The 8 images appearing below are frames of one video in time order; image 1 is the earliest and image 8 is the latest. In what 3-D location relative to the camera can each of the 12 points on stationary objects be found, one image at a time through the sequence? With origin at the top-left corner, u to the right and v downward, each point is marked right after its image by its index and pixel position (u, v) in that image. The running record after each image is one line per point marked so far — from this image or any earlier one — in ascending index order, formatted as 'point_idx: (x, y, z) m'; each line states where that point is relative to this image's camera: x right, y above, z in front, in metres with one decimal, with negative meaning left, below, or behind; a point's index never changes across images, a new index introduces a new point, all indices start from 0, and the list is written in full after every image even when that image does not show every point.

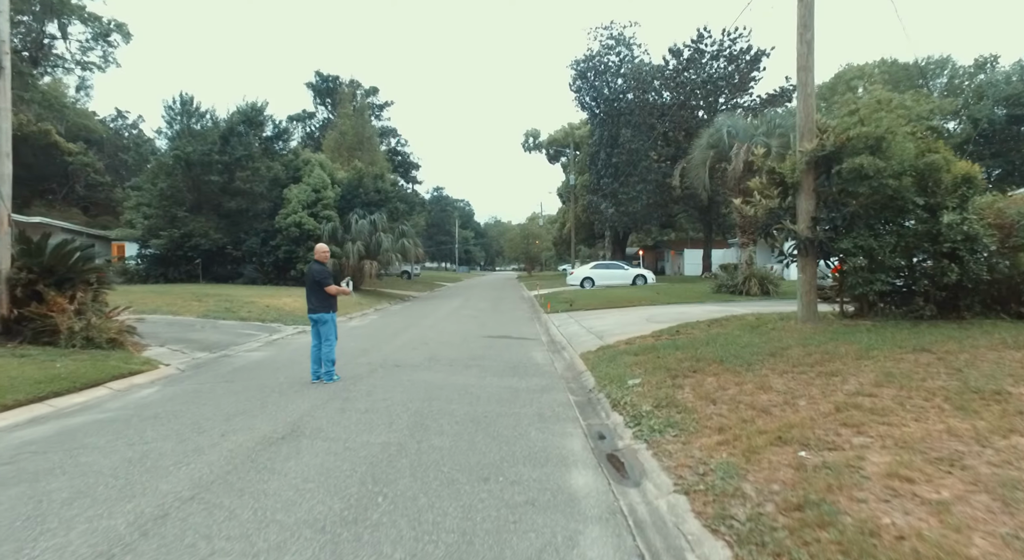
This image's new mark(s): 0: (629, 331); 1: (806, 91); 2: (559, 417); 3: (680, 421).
0: (+2.7, -1.2, +13.8) m
1: (+5.0, +3.3, +10.2) m
2: (+0.6, -1.6, +7.0) m
3: (+1.6, -1.4, +5.9) m
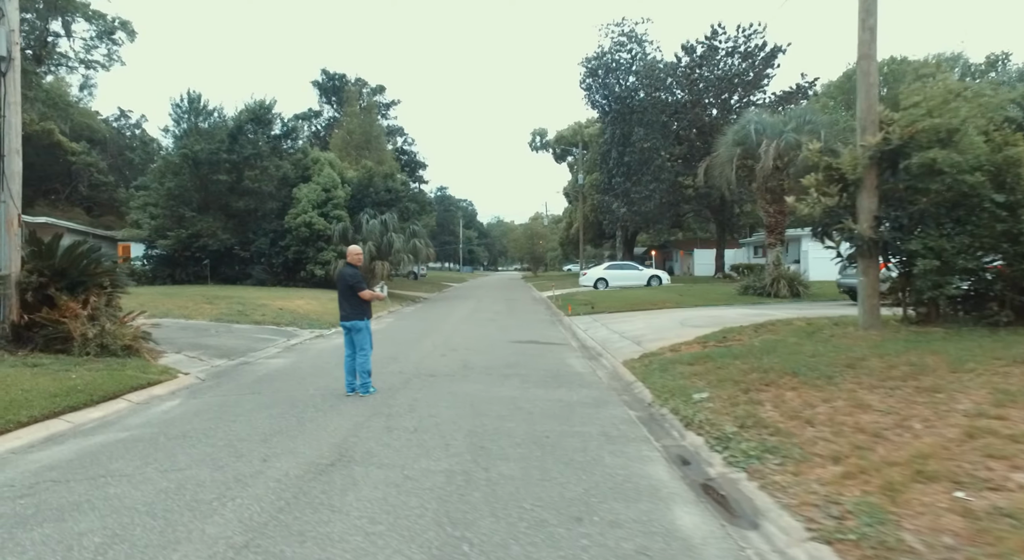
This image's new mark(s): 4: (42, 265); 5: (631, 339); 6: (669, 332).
0: (+3.4, -1.3, +13.2) m
1: (+5.7, +3.2, +9.6) m
2: (+1.2, -1.7, +6.4) m
3: (+2.3, -1.5, +5.2) m
4: (-8.5, +0.3, +10.8) m
5: (+2.7, -1.4, +13.7) m
6: (+3.7, -1.2, +14.0) m
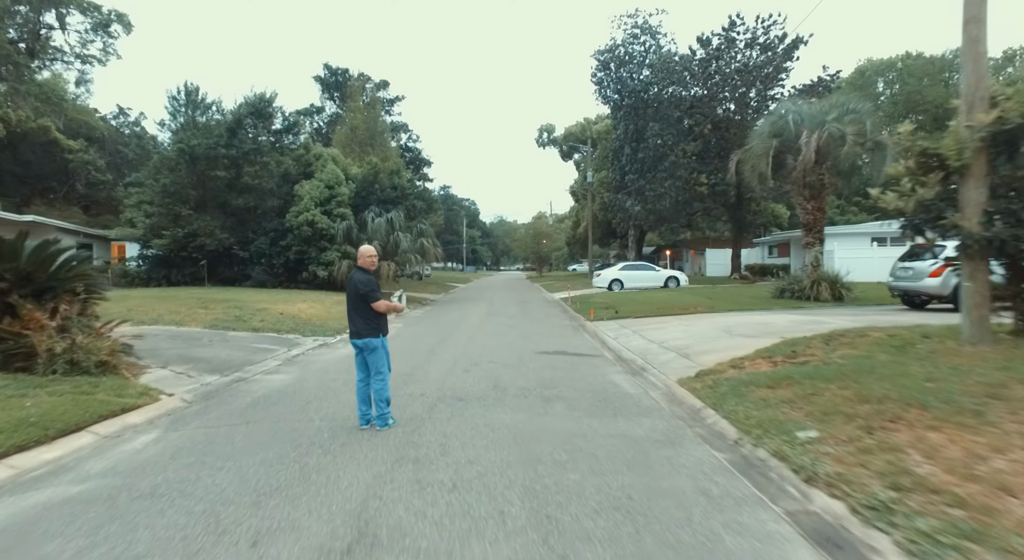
0: (+4.0, -1.4, +11.6) m
1: (+6.3, +3.1, +8.1) m
2: (+1.8, -1.8, +4.9) m
3: (+2.9, -1.5, +3.7) m
4: (-8.0, +0.2, +9.3) m
5: (+3.3, -1.5, +12.1) m
6: (+4.3, -1.3, +12.5) m
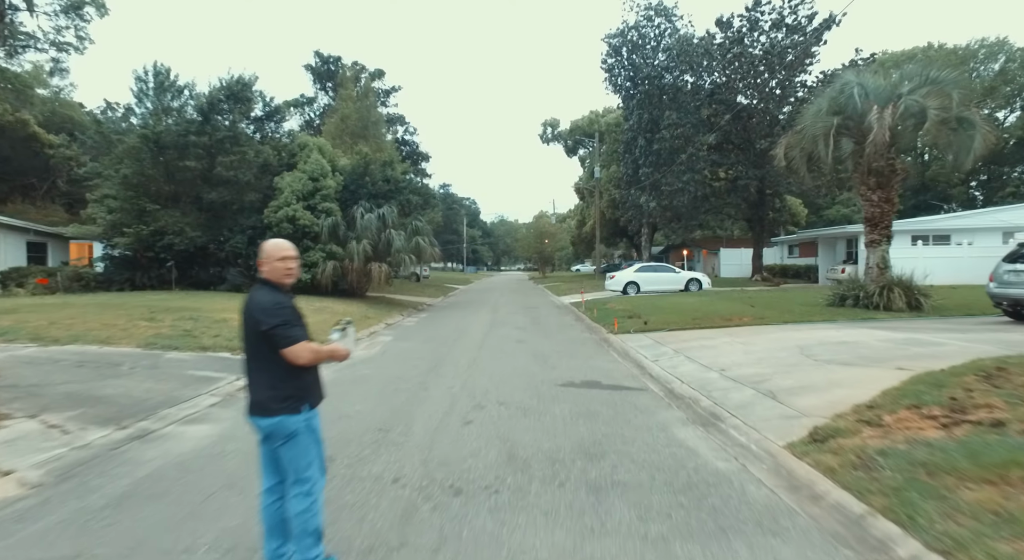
0: (+4.3, -1.5, +8.4) m
1: (+6.5, +3.0, +4.8) m
2: (+2.1, -1.9, +1.7) m
3: (+3.1, -1.7, +0.5) m
4: (-7.7, 0.0, +6.2) m
5: (+3.6, -1.6, +8.9) m
6: (+4.5, -1.5, +9.3) m
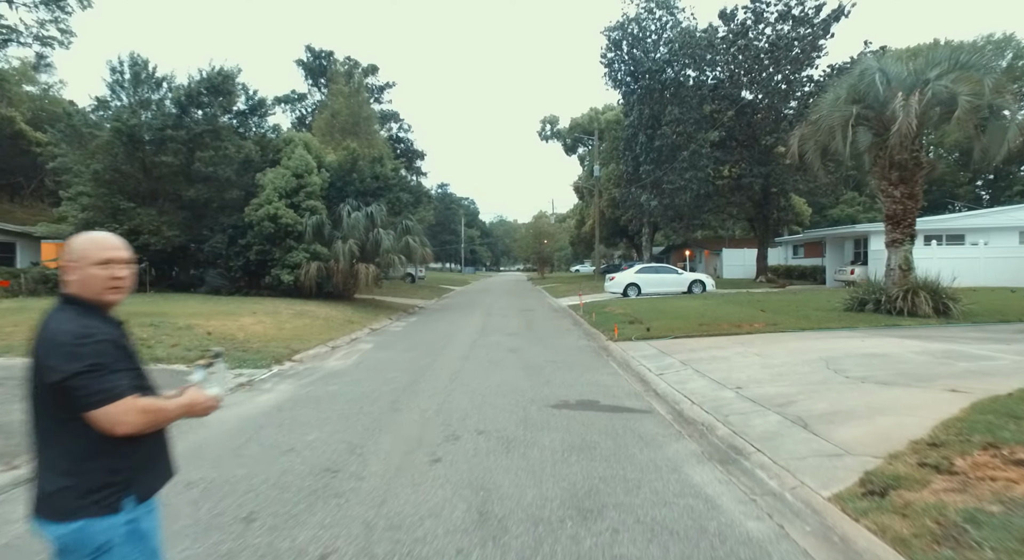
0: (+4.0, -1.6, +7.1) m
1: (+6.3, +2.9, +3.5) m
2: (+1.8, -2.0, +0.3) m
3: (+2.9, -1.7, -0.8) m
4: (-7.9, 0.0, +4.8) m
5: (+3.3, -1.7, +7.6) m
6: (+4.3, -1.5, +7.9) m
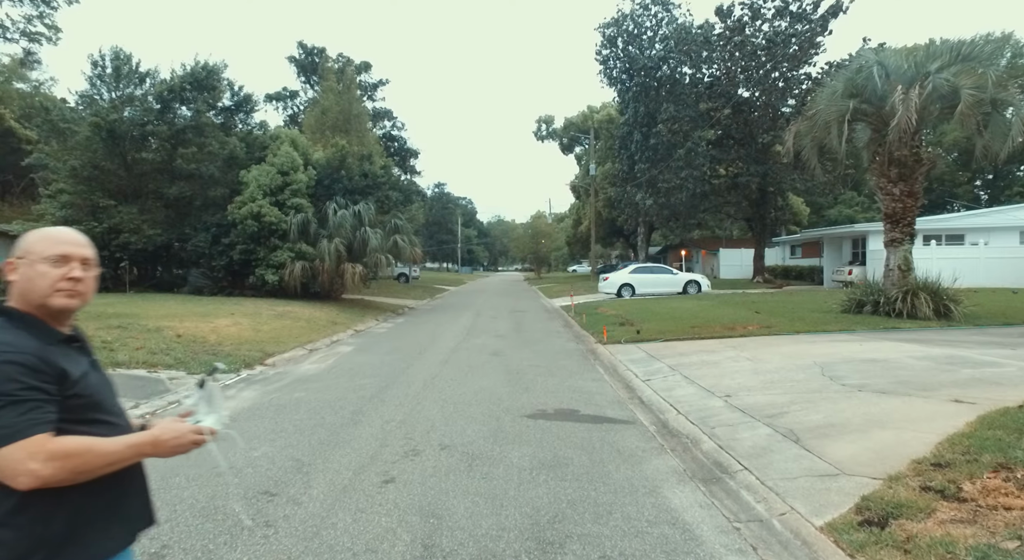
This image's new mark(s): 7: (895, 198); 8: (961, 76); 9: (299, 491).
0: (+3.7, -1.6, +6.5) m
1: (+6.0, +2.9, +2.9) m
2: (+1.5, -2.0, -0.3) m
3: (+2.6, -1.8, -1.4) m
4: (-8.3, 0.0, +4.2) m
5: (+3.0, -1.7, +7.0) m
6: (+3.9, -1.6, +7.4) m
7: (+10.4, +2.2, +16.2) m
8: (+11.1, +5.0, +14.8) m
9: (-1.9, -1.8, +5.2) m
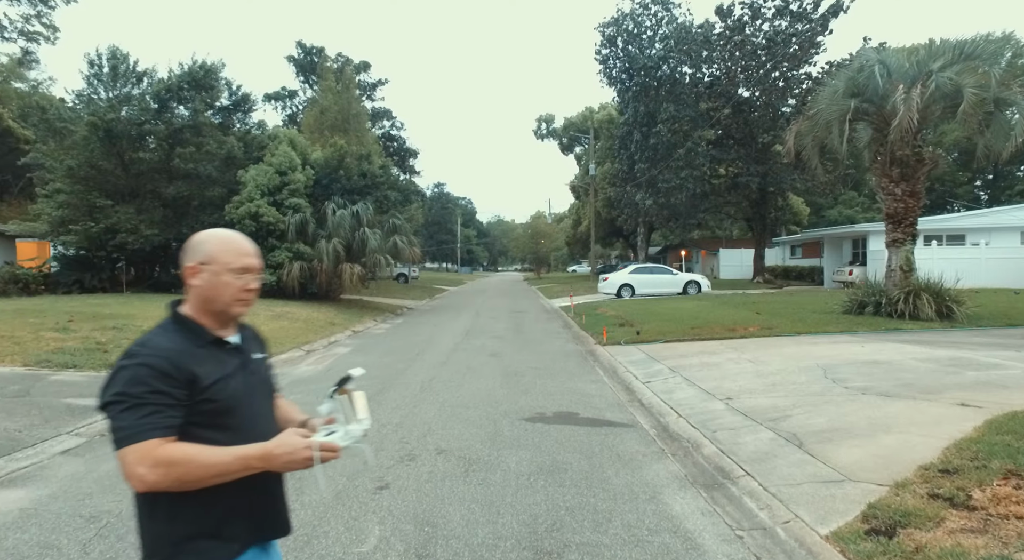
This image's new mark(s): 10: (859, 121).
0: (+3.6, -1.6, +6.4) m
1: (+5.9, +2.9, +2.8) m
2: (+1.5, -2.0, -0.4) m
3: (+2.5, -1.8, -1.5) m
4: (-8.3, 0.0, +4.1) m
5: (+2.9, -1.7, +6.9) m
6: (+3.9, -1.6, +7.2) m
7: (+10.3, +2.2, +16.1) m
8: (+11.1, +5.0, +14.7) m
9: (-1.9, -1.8, +5.1) m
10: (+9.1, +4.2, +15.7) m
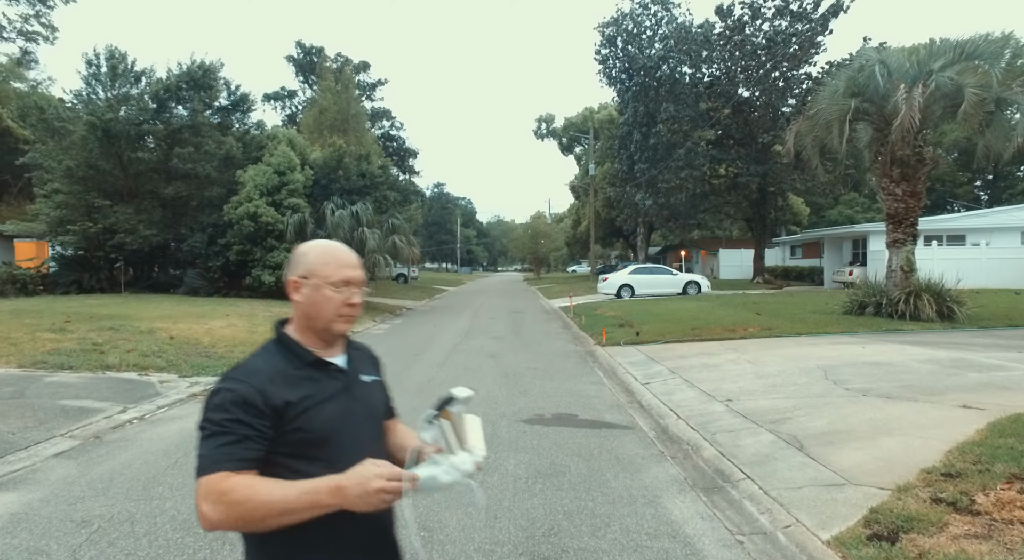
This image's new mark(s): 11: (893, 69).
0: (+3.6, -1.6, +6.3) m
1: (+5.9, +2.9, +2.8) m
2: (+1.4, -2.0, -0.4) m
3: (+2.5, -1.8, -1.6) m
4: (-8.3, 0.0, +4.0) m
5: (+2.9, -1.7, +6.8) m
6: (+3.9, -1.6, +7.2) m
7: (+10.3, +2.2, +16.0) m
8: (+11.0, +5.0, +14.6) m
9: (-1.9, -1.9, +5.0) m
10: (+9.1, +4.2, +15.6) m
11: (+9.5, +5.2, +14.8) m
